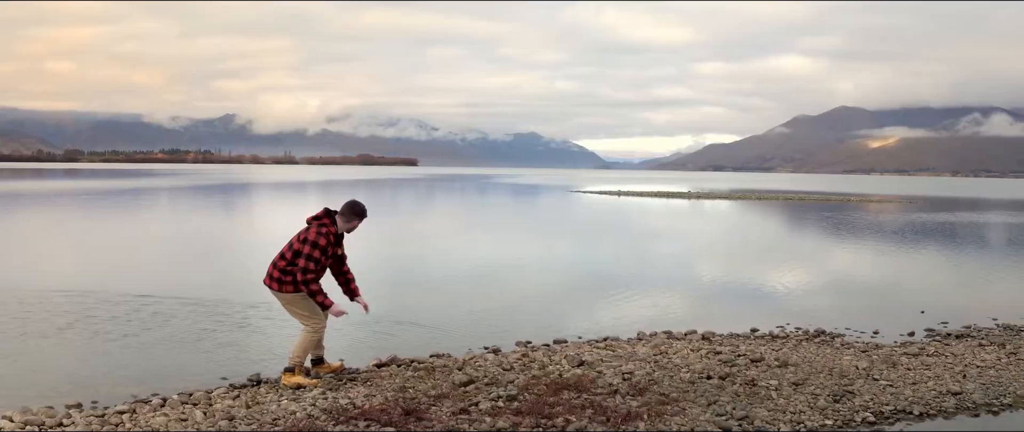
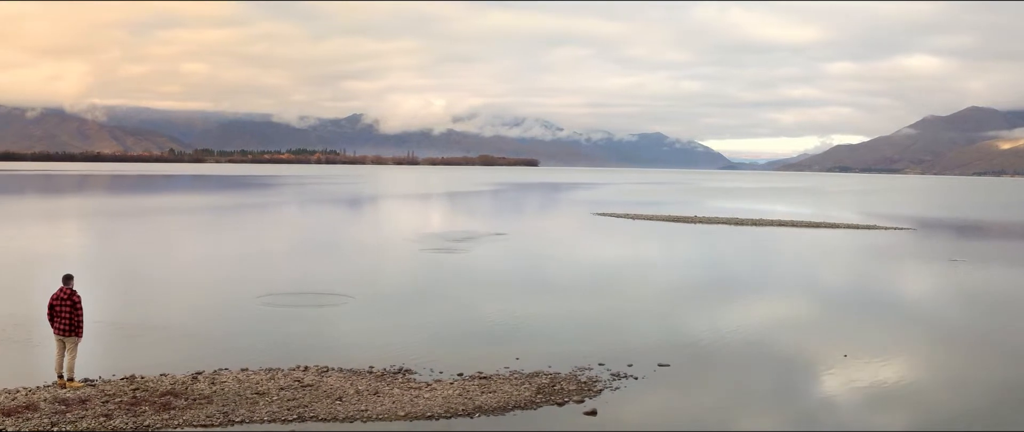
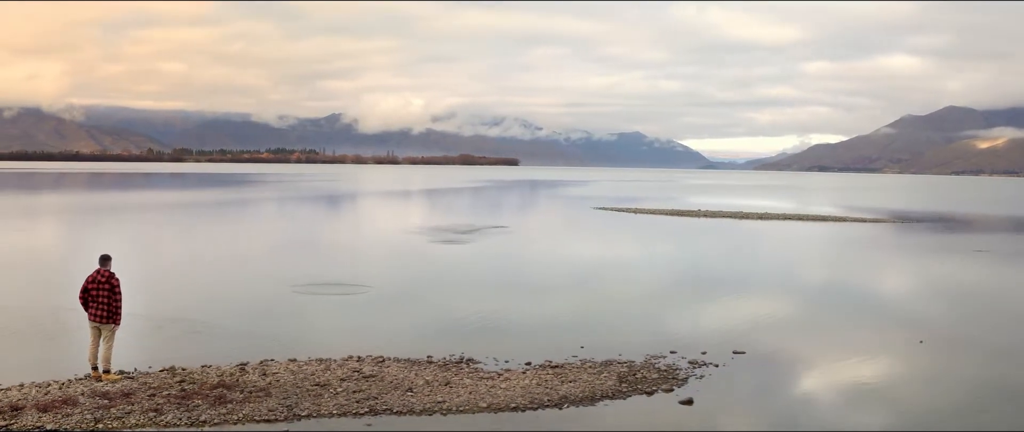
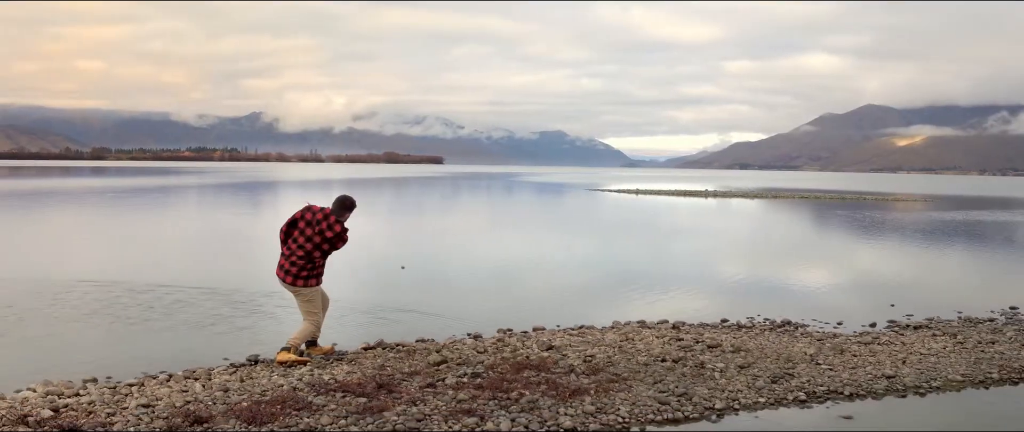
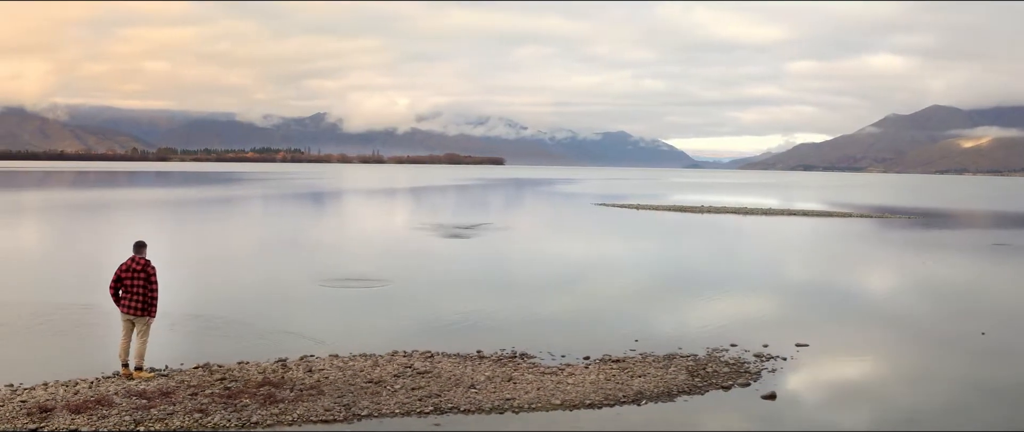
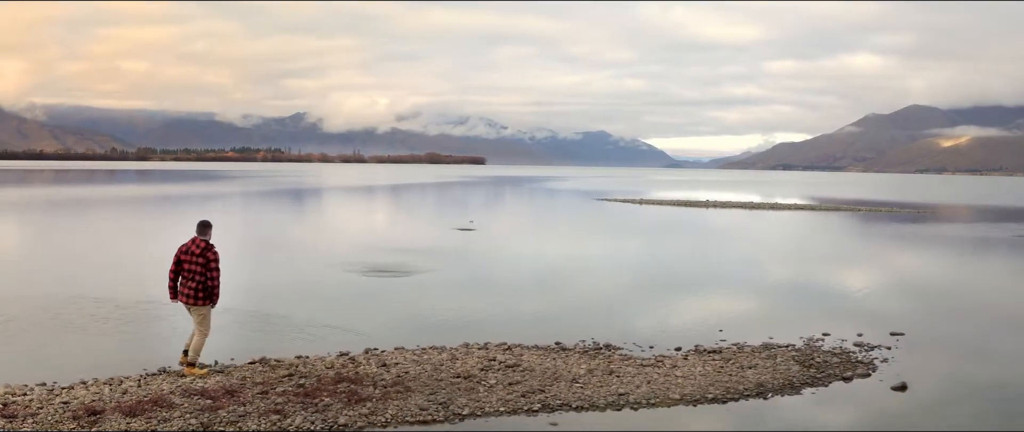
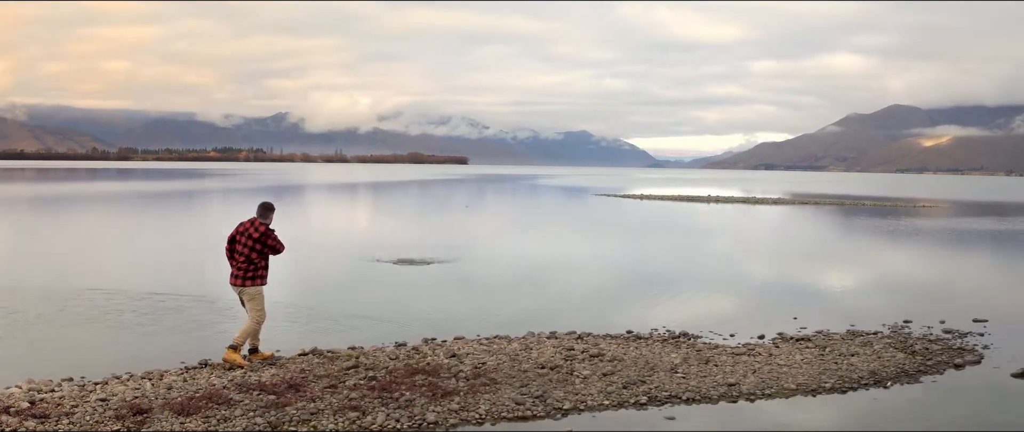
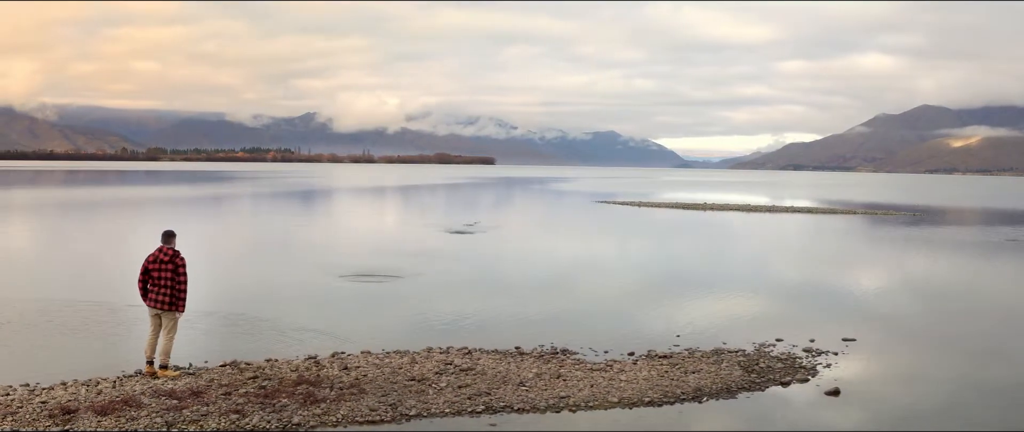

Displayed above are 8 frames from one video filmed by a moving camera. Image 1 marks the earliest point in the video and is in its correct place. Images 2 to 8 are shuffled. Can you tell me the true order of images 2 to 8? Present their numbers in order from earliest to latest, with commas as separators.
4, 7, 6, 8, 5, 3, 2
